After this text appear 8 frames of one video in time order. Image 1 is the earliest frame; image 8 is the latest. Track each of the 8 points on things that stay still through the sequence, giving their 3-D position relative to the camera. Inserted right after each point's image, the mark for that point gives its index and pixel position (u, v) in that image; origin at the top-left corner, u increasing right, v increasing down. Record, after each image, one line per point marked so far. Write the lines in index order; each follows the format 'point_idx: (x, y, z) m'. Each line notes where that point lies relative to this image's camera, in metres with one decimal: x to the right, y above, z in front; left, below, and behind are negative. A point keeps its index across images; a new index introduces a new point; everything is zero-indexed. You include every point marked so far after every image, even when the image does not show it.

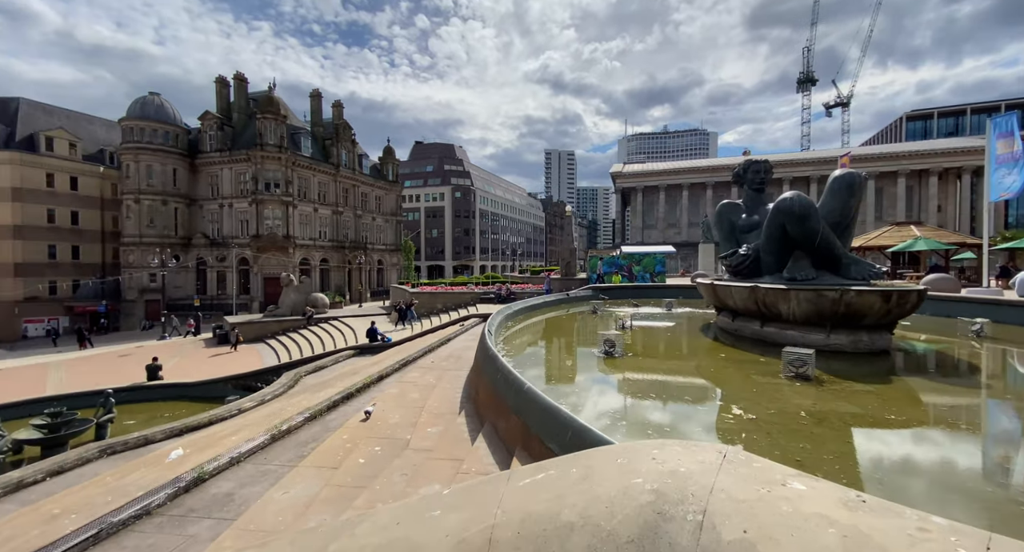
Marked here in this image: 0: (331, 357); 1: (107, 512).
0: (-6.3, -2.8, +14.6) m
1: (-3.3, -1.9, +3.6) m
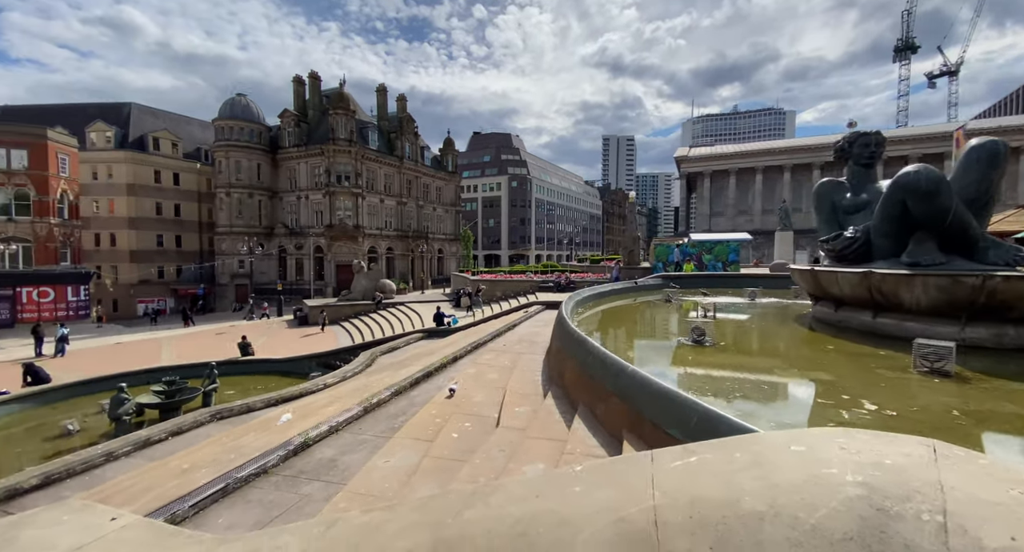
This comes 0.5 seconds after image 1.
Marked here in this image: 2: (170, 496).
0: (-4.1, -2.3, +15.3) m
1: (-2.5, -1.7, +3.9) m
2: (-2.7, -1.7, +3.5) m
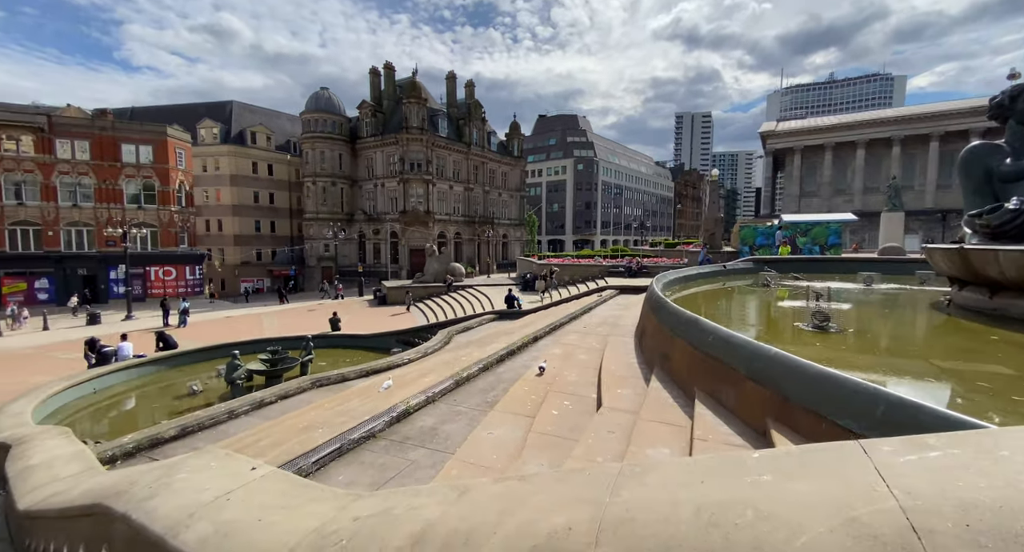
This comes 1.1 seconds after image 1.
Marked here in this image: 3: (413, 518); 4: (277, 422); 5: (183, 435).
0: (-1.4, -1.6, +15.6) m
1: (-1.6, -1.4, +4.1) m
2: (-1.9, -1.5, +3.7) m
3: (-0.4, -1.1, +1.9) m
4: (-2.9, -1.8, +5.3) m
5: (-5.2, -2.5, +6.9) m
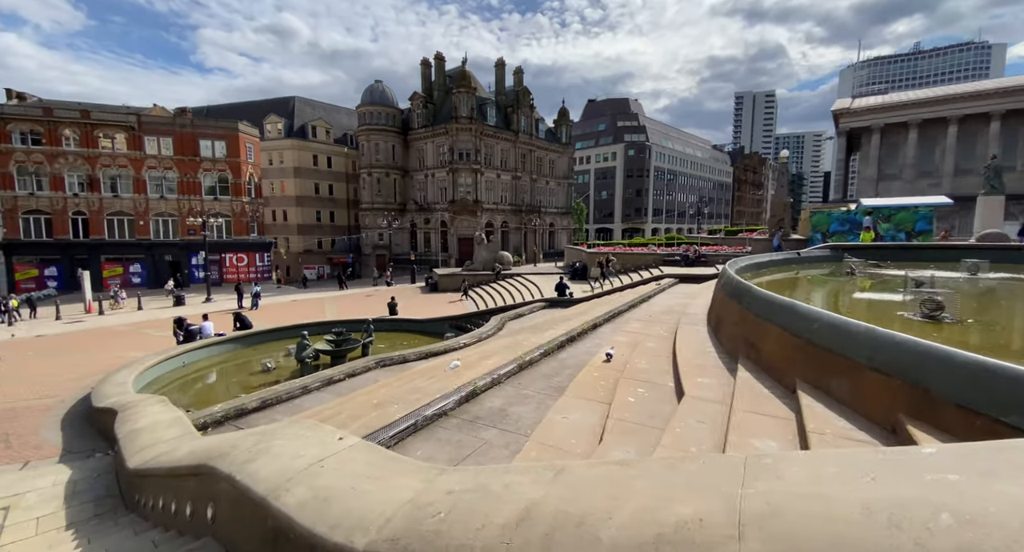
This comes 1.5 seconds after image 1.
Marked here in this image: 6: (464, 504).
0: (+0.5, -1.1, +15.6) m
1: (-0.9, -1.3, +4.2) m
2: (-1.2, -1.3, +3.8) m
3: (0.0, -0.9, +1.8) m
4: (-2.1, -1.6, +5.5) m
5: (-4.2, -2.2, +7.4) m
6: (-0.2, -1.0, +1.9) m
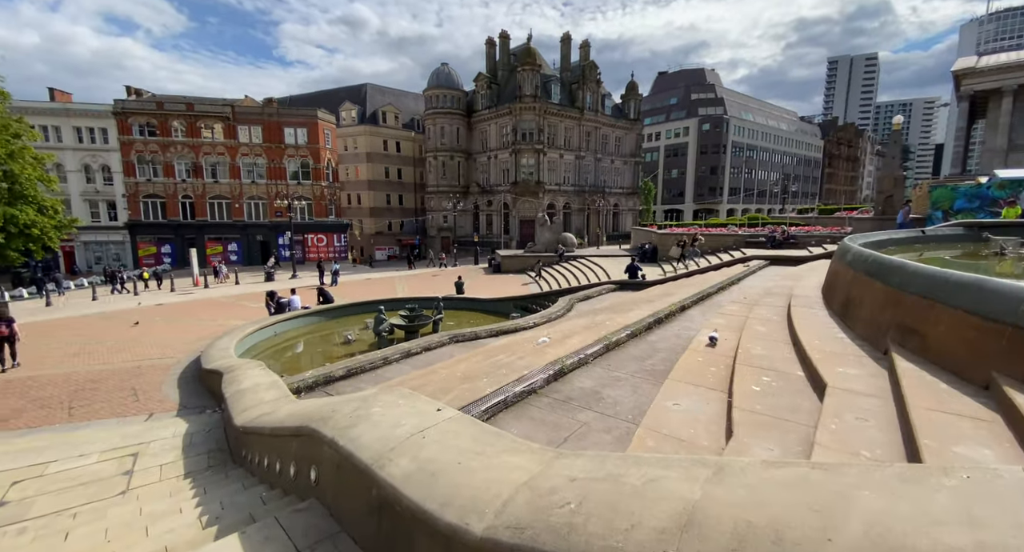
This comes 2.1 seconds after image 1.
0: (+3.0, -0.4, +15.1) m
1: (0.0, -1.0, +4.0) m
2: (-0.4, -1.0, +3.7) m
3: (+0.5, -0.8, +1.5) m
4: (-1.0, -1.2, +5.5) m
5: (-2.9, -1.8, +7.7) m
6: (+0.3, -0.8, +1.7) m
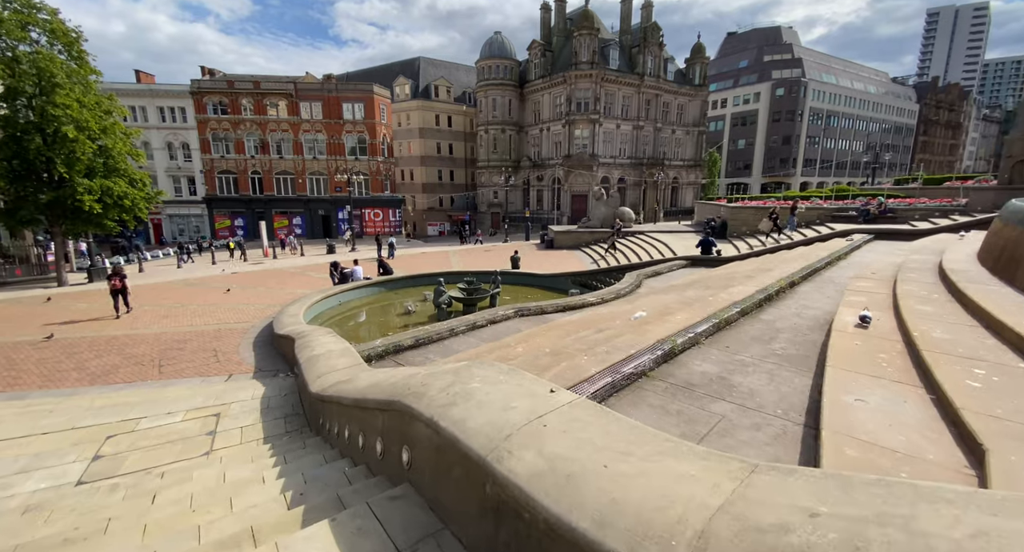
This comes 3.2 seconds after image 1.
0: (+5.0, +0.4, +14.1) m
1: (+0.8, -0.7, +3.4) m
2: (+0.4, -0.8, +3.2) m
3: (+1.1, -0.6, +0.9) m
4: (0.0, -0.8, +5.0) m
5: (-1.6, -1.2, +7.4) m
6: (+0.9, -0.7, +1.1) m
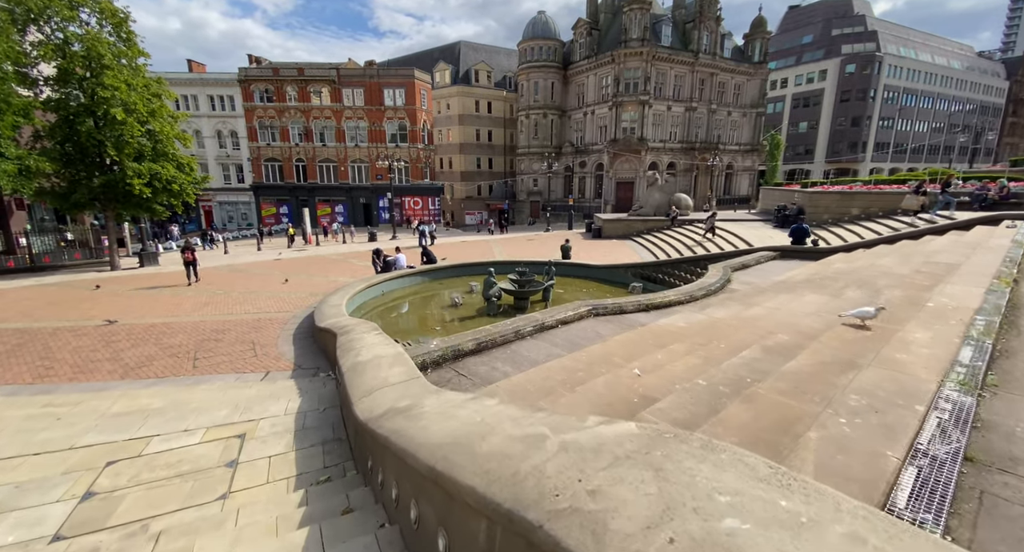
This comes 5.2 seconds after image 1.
0: (+6.7, +0.6, +12.1) m
1: (+1.7, -0.7, +1.9) m
2: (+1.2, -0.7, +1.7) m
3: (+1.8, -0.7, -0.6) m
4: (+1.0, -0.8, +3.6) m
5: (-0.5, -1.1, +6.1) m
6: (+1.6, -0.7, -0.5) m
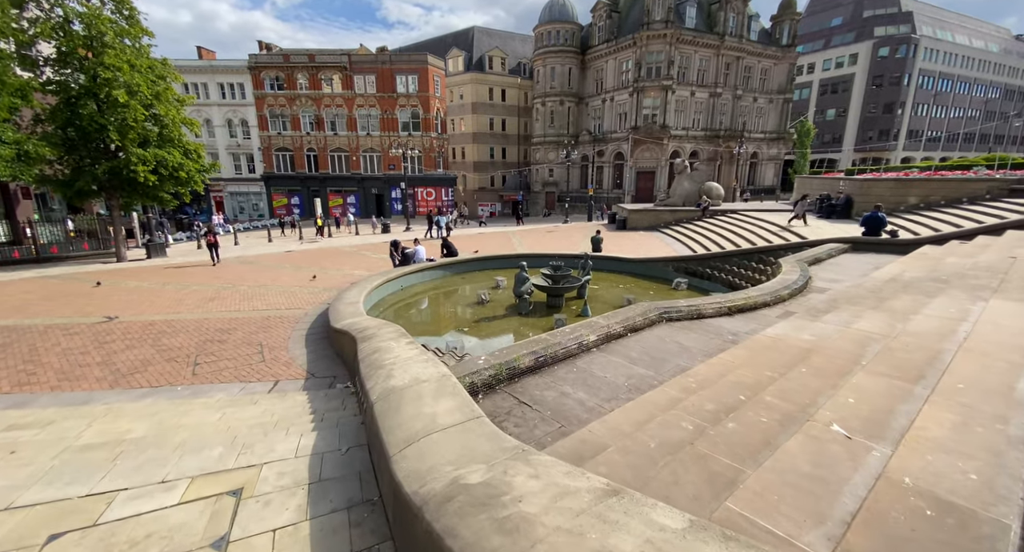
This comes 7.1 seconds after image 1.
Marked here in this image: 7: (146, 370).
0: (+7.7, +0.7, +10.6) m
1: (+2.3, -0.7, +0.6) m
2: (+1.9, -0.8, +0.4) m
3: (+2.4, -0.8, -2.0) m
4: (+1.7, -0.8, +2.2) m
5: (+0.3, -1.0, +4.8) m
6: (+2.2, -0.8, -1.8) m
7: (-6.8, -1.7, +7.9) m
